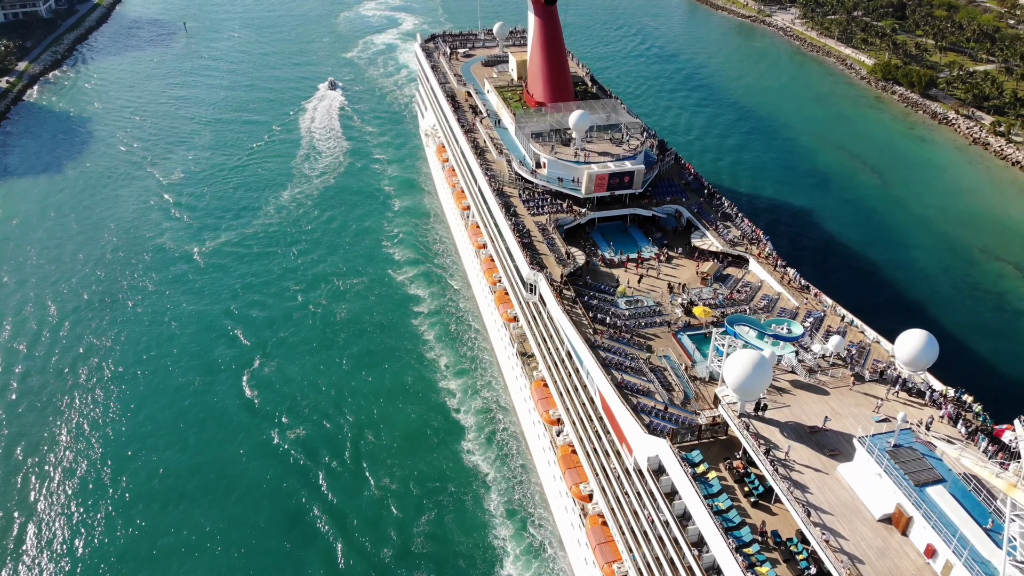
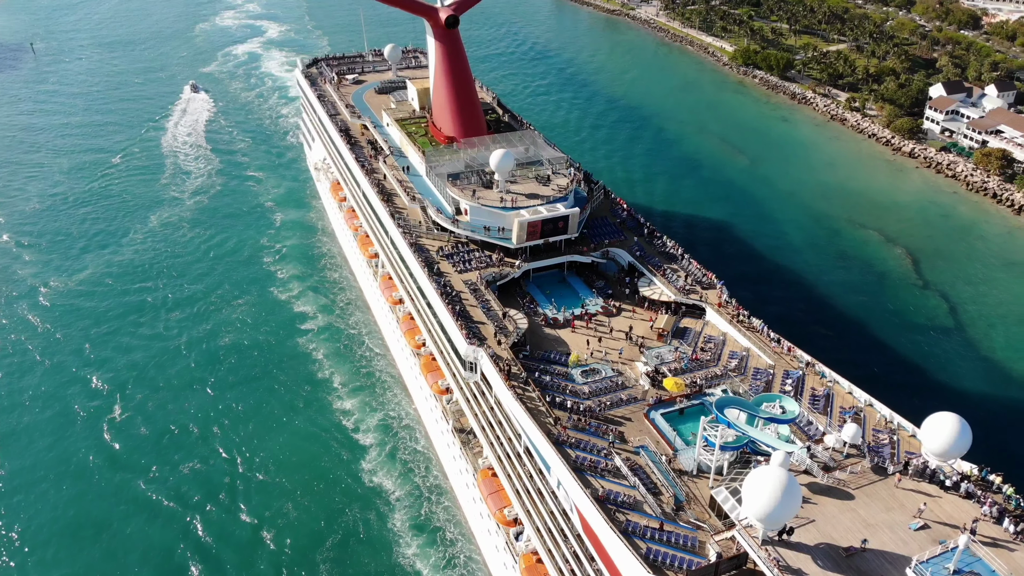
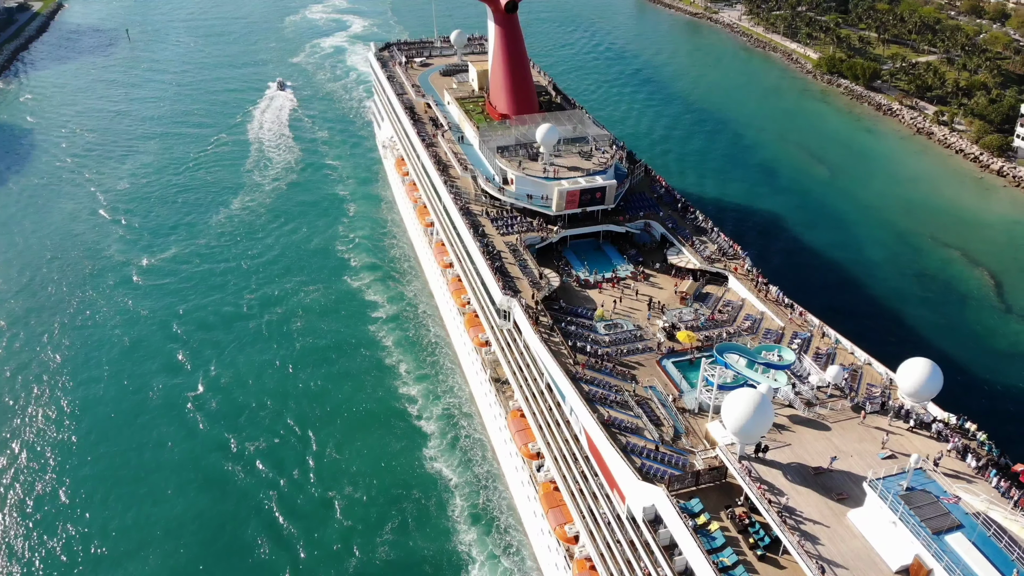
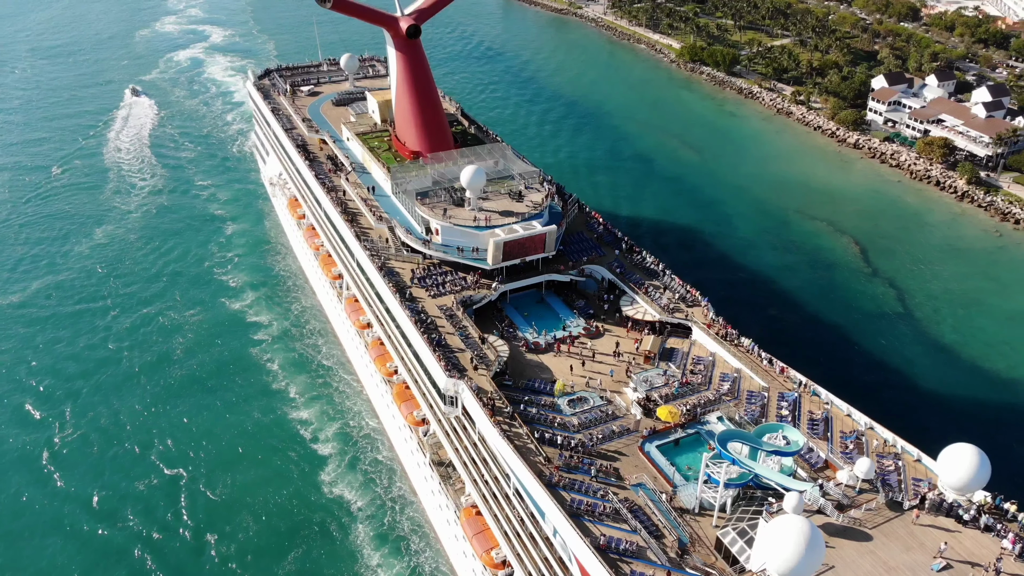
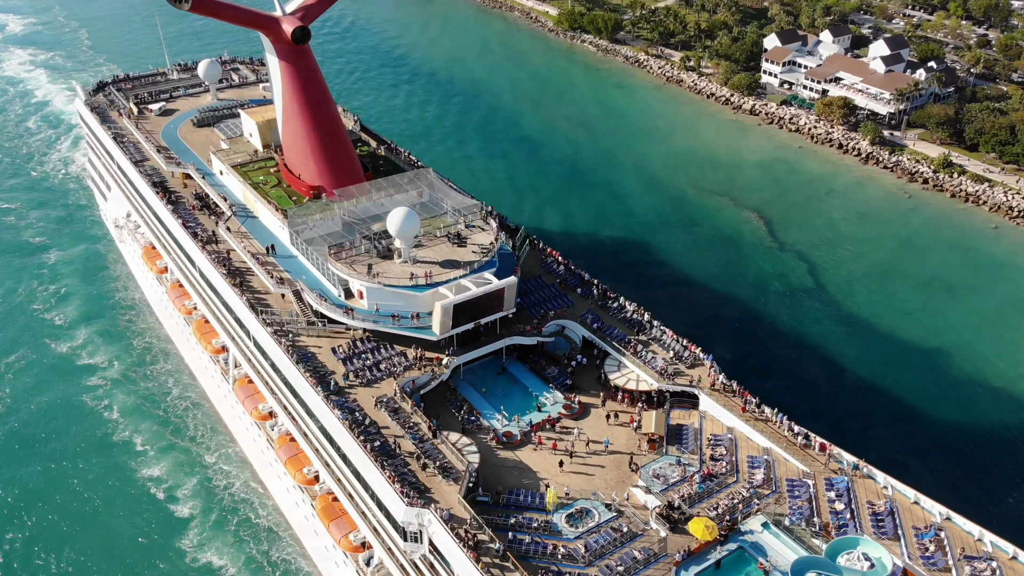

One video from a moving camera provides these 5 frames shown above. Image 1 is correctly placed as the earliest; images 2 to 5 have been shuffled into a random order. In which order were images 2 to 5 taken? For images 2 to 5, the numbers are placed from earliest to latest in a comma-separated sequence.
3, 2, 4, 5
